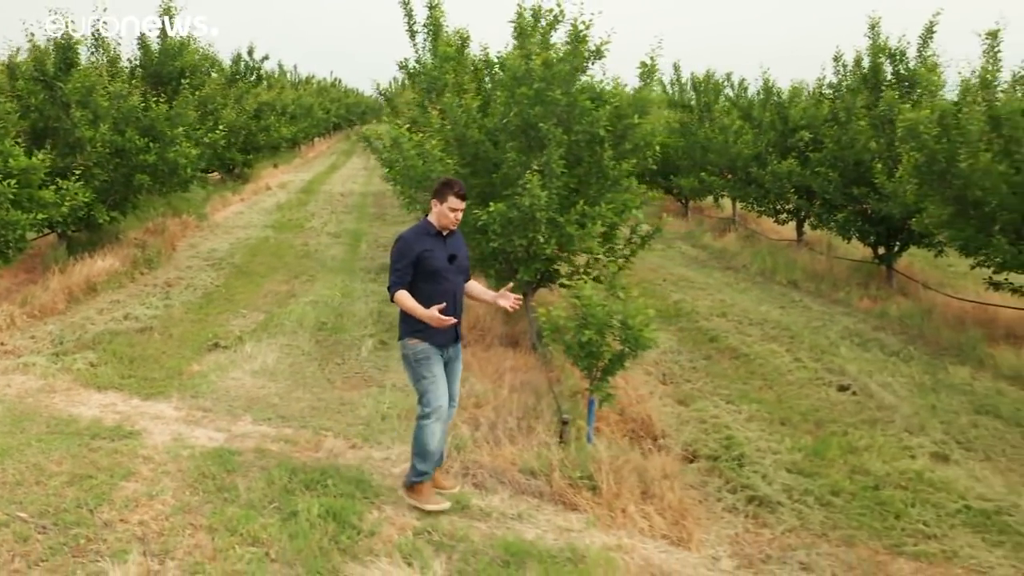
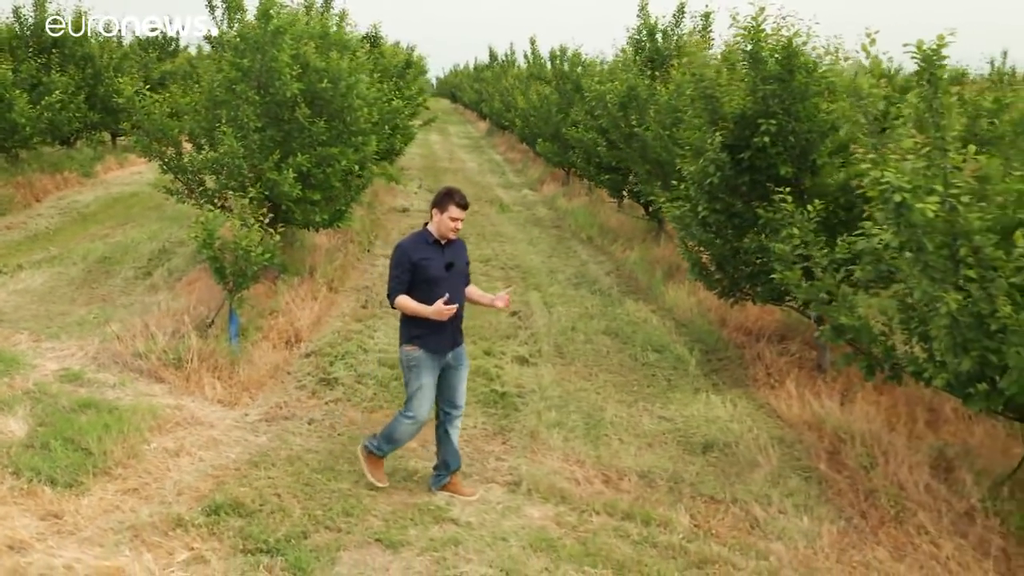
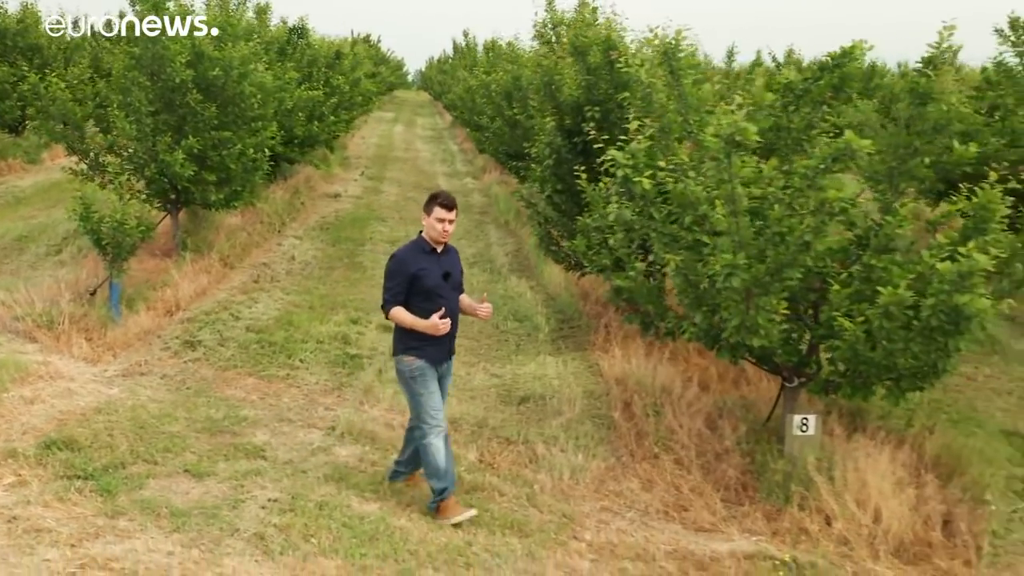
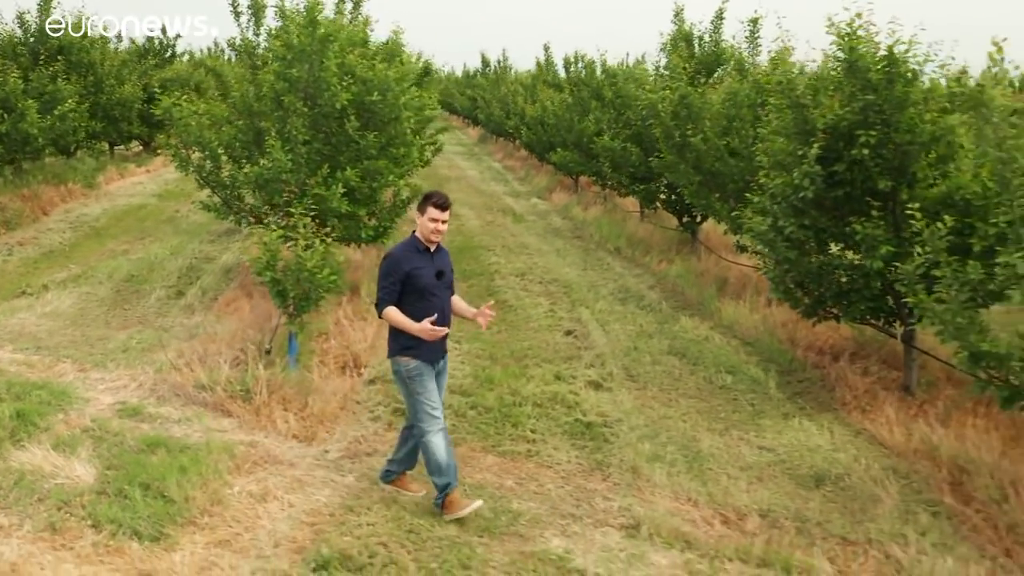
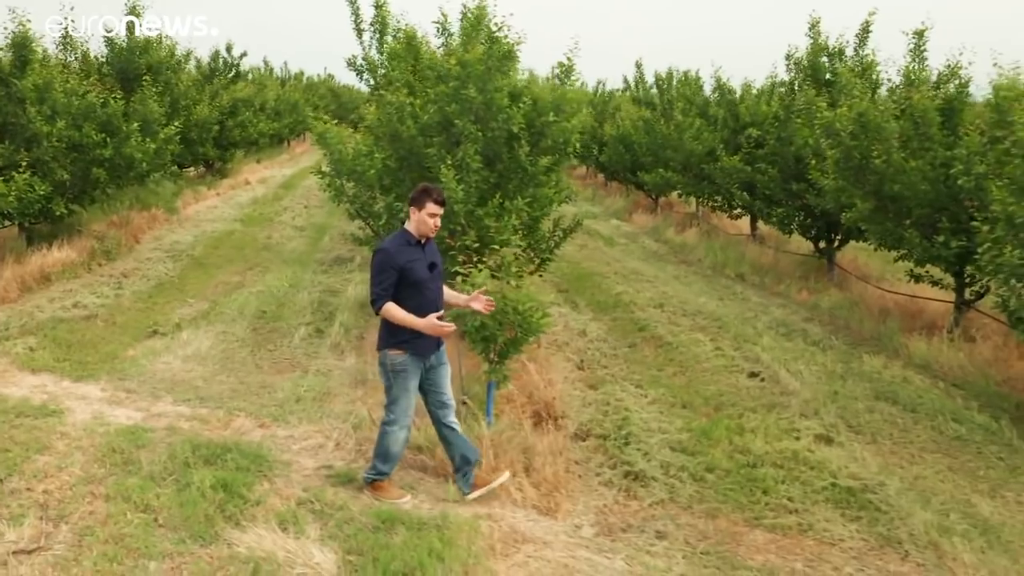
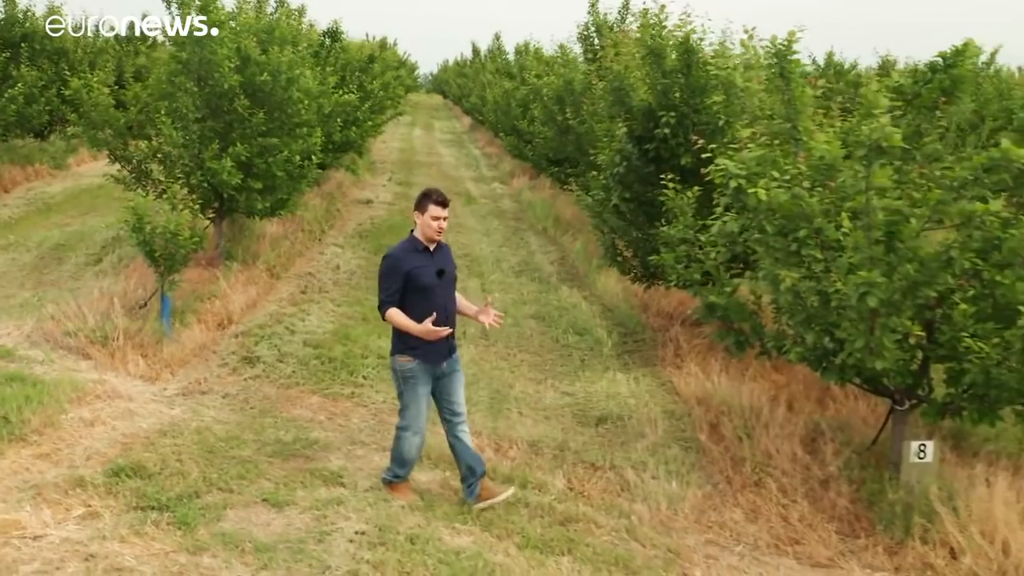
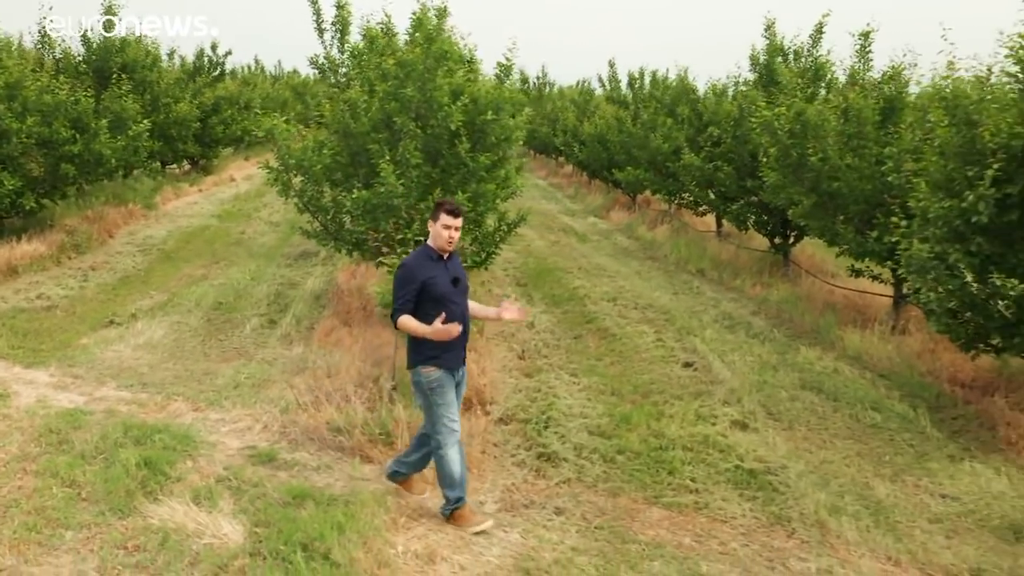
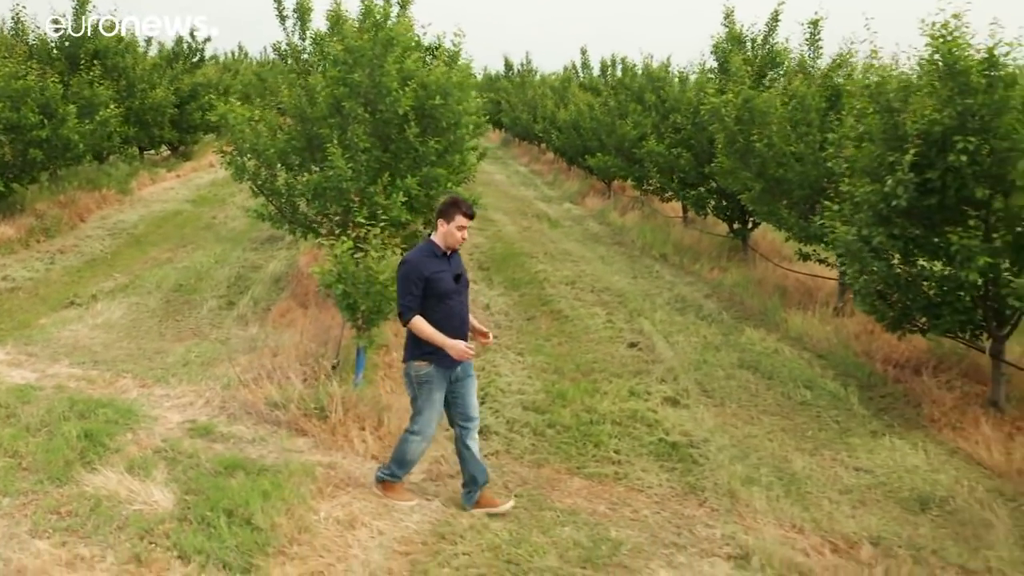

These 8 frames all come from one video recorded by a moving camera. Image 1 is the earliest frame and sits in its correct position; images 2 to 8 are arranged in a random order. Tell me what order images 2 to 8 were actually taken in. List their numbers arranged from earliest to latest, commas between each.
5, 7, 8, 4, 2, 6, 3
